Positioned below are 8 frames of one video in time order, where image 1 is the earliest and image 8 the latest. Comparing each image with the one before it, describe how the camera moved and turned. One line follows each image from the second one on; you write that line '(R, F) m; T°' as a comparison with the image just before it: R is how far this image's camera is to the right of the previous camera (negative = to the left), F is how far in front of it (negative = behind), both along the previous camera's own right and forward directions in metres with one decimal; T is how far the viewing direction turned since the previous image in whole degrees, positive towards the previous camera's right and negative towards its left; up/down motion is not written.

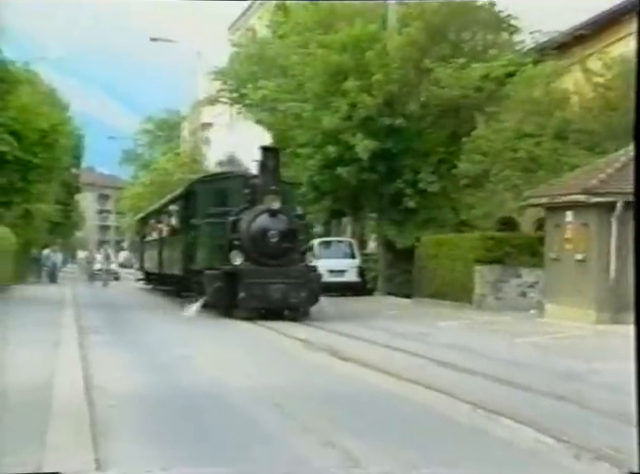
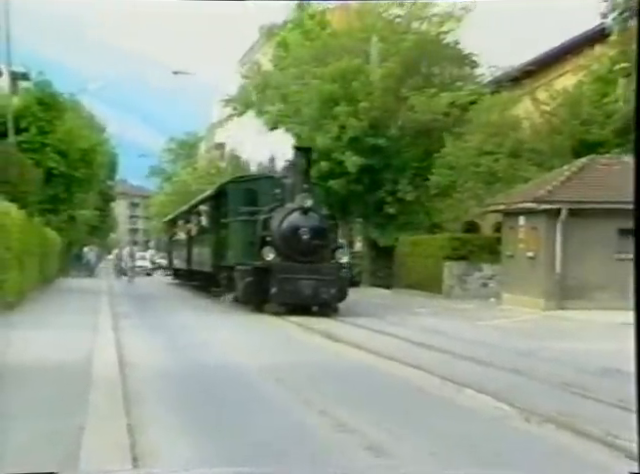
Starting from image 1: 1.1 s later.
(+0.5, -0.6) m; -6°
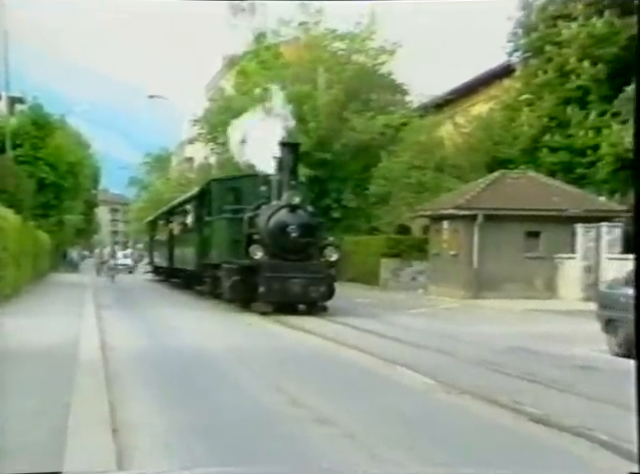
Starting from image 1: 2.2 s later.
(+0.1, -0.8) m; +2°
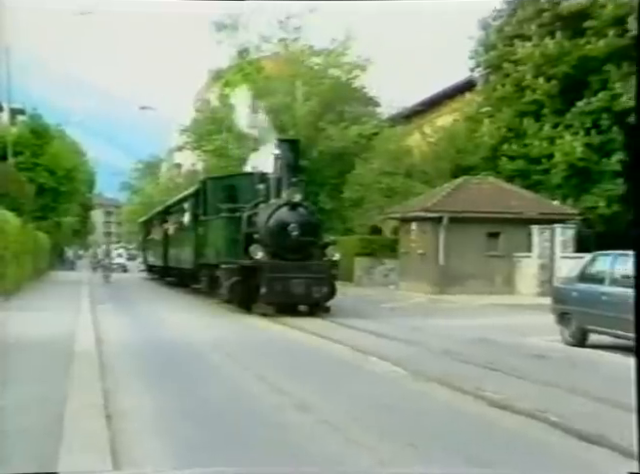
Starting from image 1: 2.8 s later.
(+0.1, -0.5) m; +1°
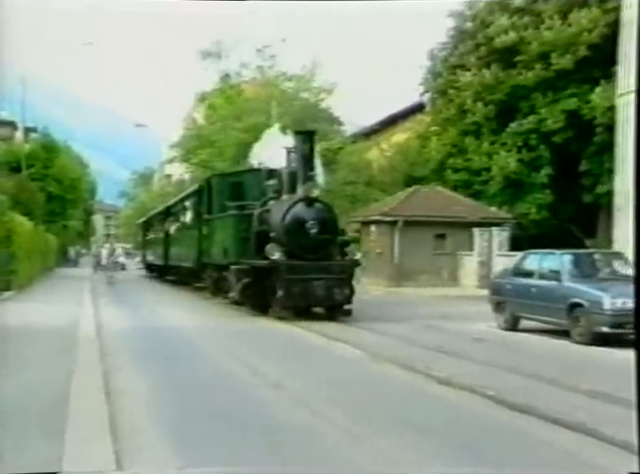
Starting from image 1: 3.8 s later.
(+0.1, -0.9) m; +1°
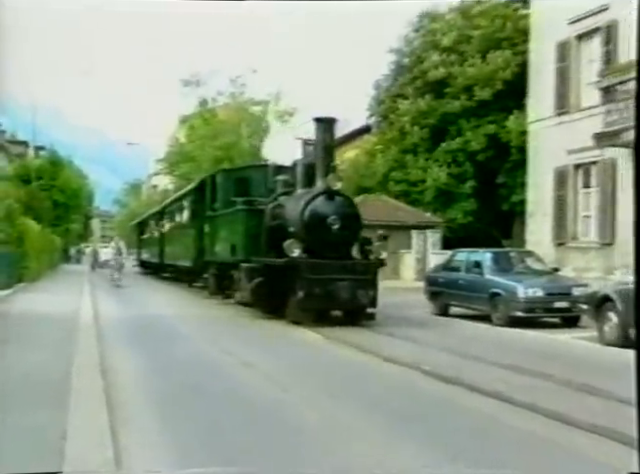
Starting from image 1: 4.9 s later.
(+0.2, -1.2) m; +1°
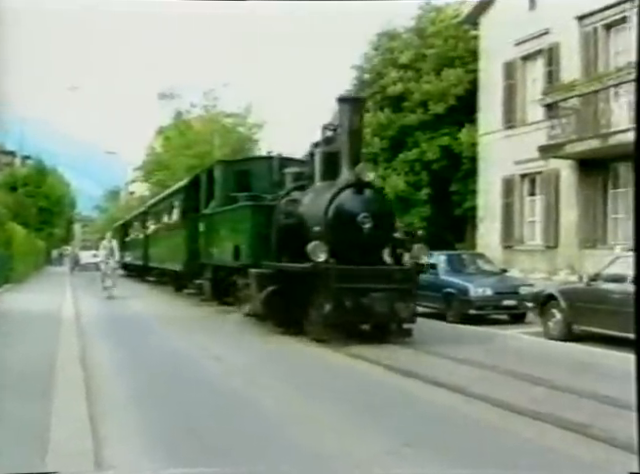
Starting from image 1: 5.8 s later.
(+0.1, -0.6) m; +1°
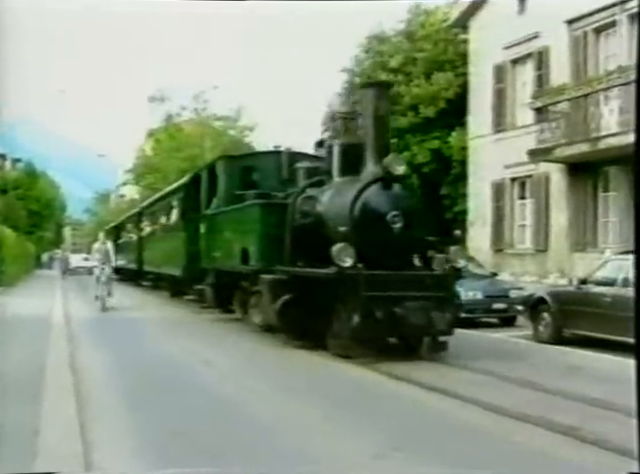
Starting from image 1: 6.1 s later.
(0.0, 0.0) m; +1°
